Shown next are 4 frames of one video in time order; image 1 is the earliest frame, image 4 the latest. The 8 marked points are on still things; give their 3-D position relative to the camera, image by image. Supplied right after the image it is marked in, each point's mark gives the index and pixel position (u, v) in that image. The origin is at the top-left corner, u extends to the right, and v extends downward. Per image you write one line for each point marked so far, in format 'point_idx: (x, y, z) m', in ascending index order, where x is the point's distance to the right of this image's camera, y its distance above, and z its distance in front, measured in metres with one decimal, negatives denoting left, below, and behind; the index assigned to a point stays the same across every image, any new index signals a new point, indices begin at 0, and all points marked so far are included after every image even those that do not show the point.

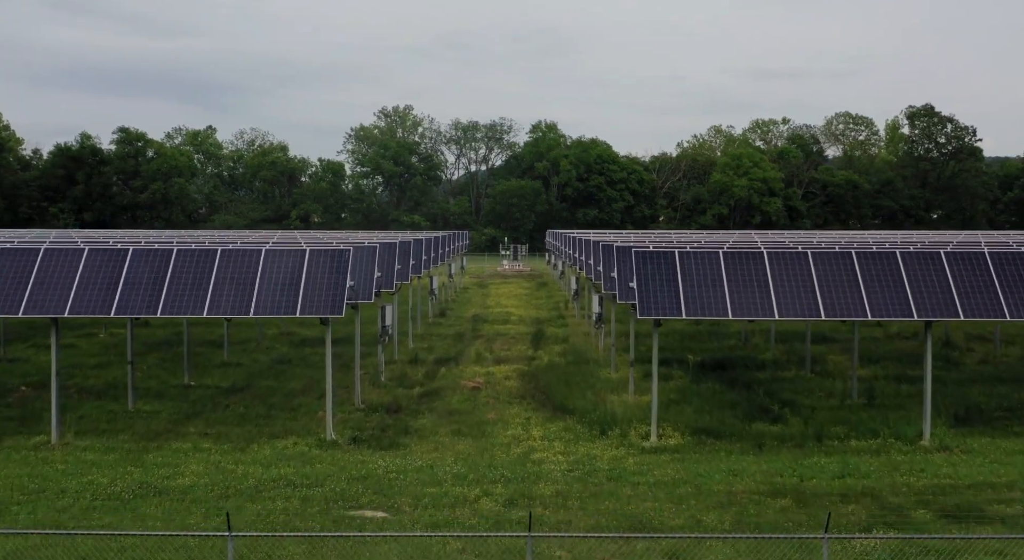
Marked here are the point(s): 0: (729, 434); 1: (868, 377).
0: (+3.5, -2.5, +14.3) m
1: (+7.8, -2.1, +19.2) m
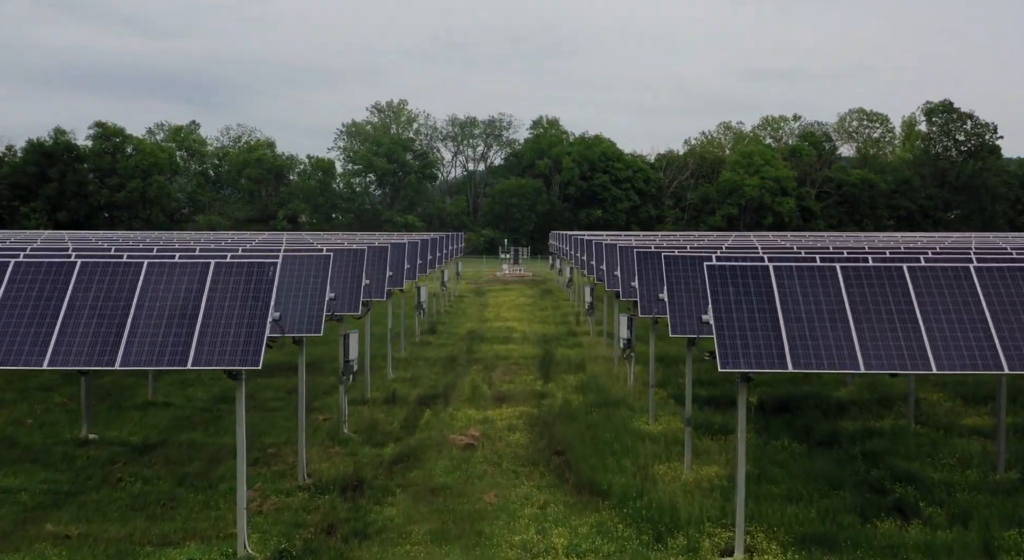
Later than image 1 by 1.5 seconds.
0: (+3.6, -2.8, +9.4) m
1: (+7.9, -2.5, +14.3) m
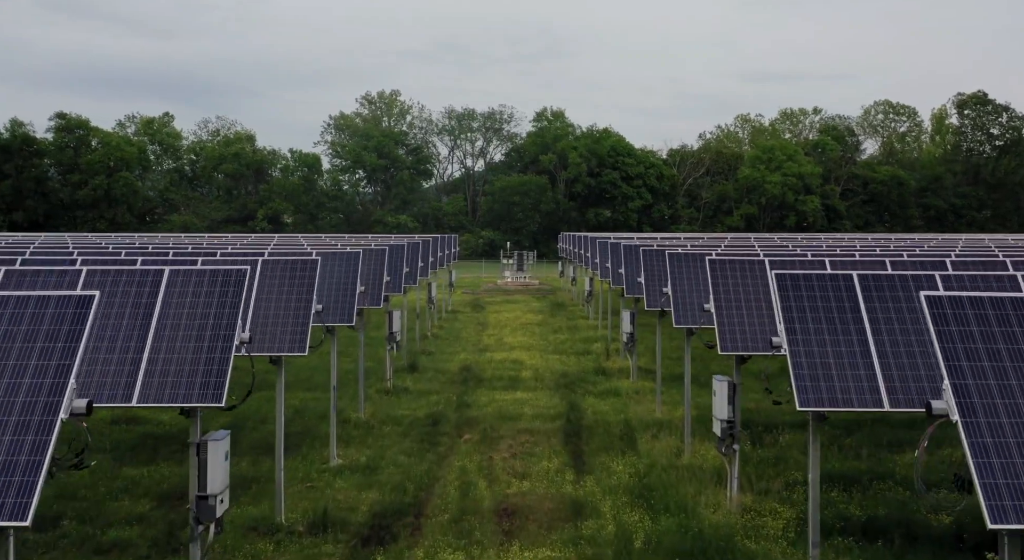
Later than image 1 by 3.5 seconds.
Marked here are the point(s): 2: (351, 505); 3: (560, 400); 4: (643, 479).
0: (+3.8, -3.3, +2.0) m
1: (+8.0, -2.9, +6.9) m
2: (-2.0, -2.8, +11.2) m
3: (+1.0, -2.4, +17.9) m
4: (+1.8, -2.6, +11.8) m
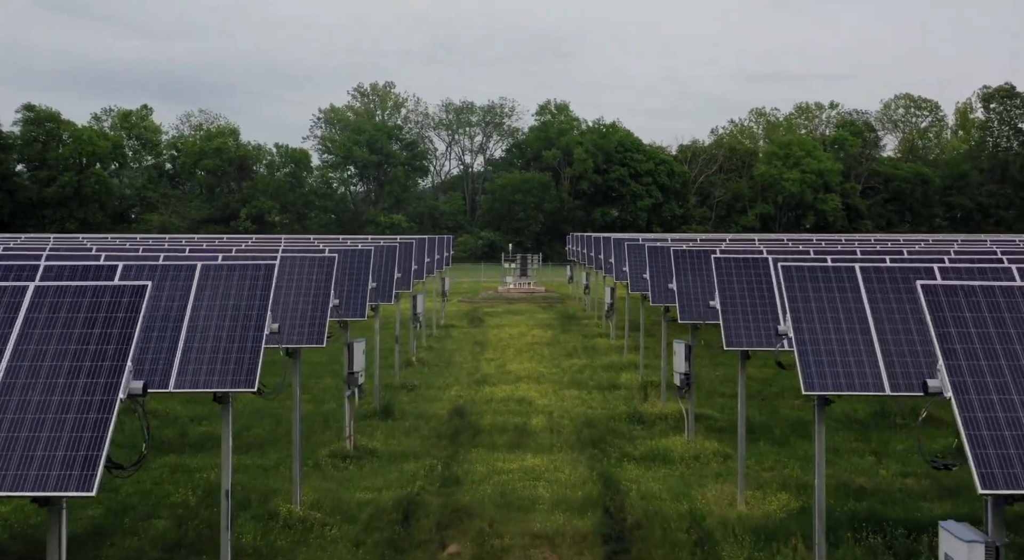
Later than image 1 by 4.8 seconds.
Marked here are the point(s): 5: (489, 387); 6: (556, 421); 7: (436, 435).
0: (+3.9, -3.5, -3.3) m
1: (+8.2, -3.2, +1.6) m
2: (-1.9, -3.1, +5.9) m
3: (+1.1, -2.7, +12.7) m
4: (+2.0, -2.9, +6.6) m
5: (-0.5, -2.3, +19.0) m
6: (+0.8, -2.5, +15.8) m
7: (-1.3, -2.6, +14.7) m
